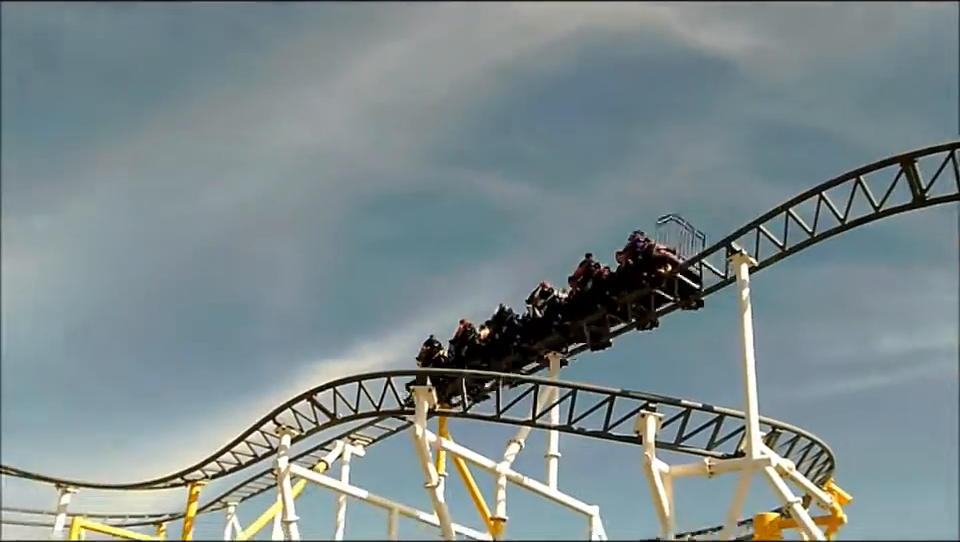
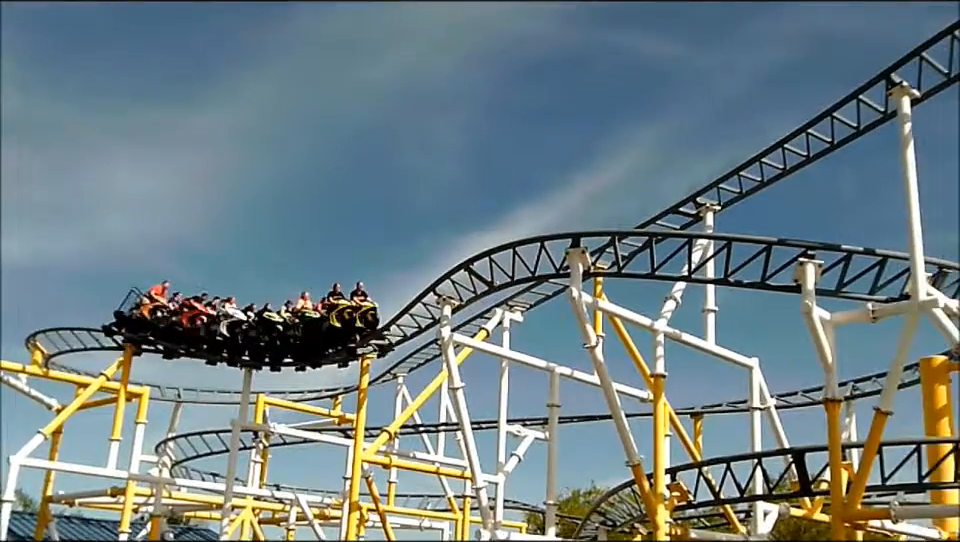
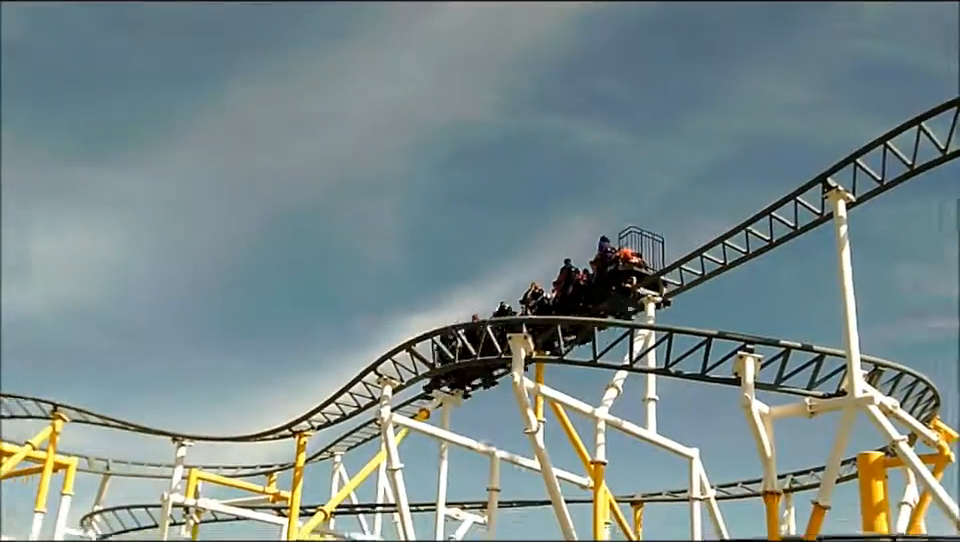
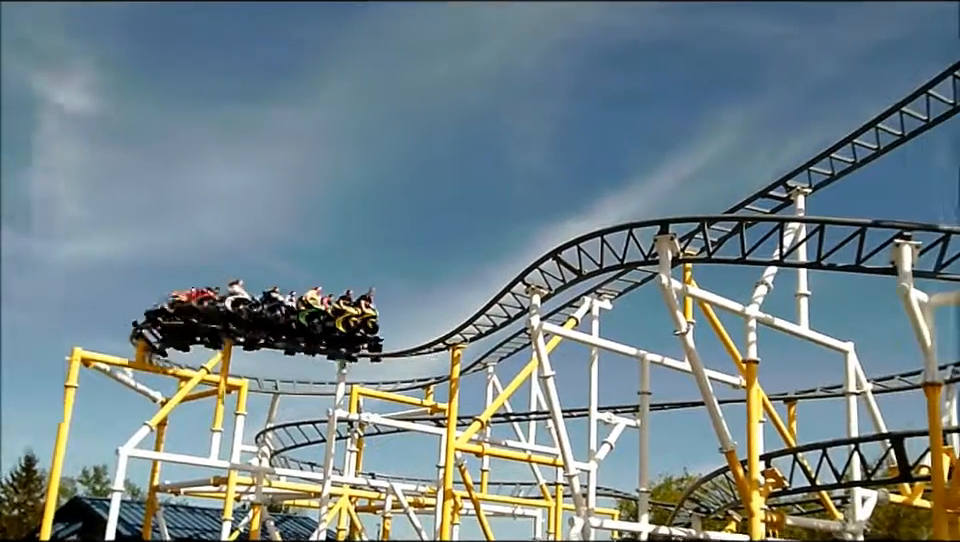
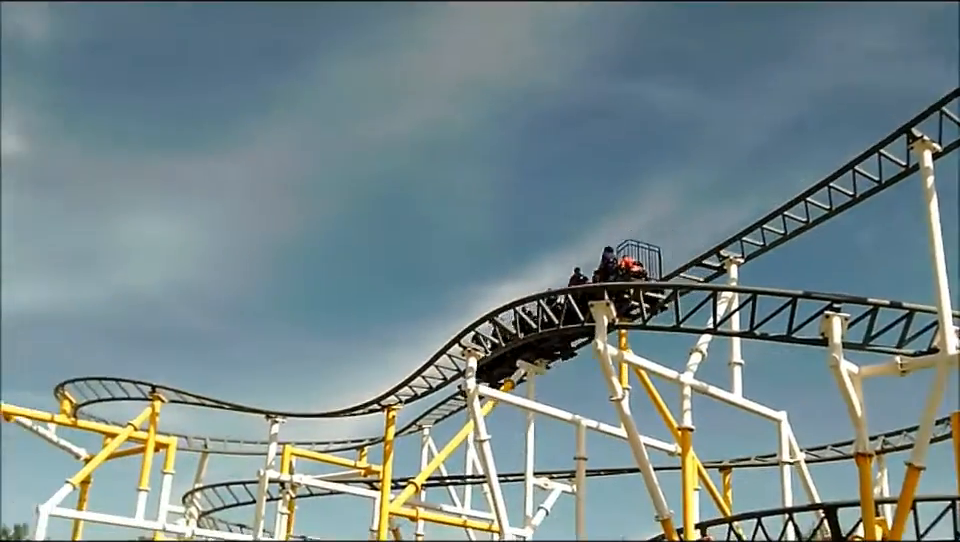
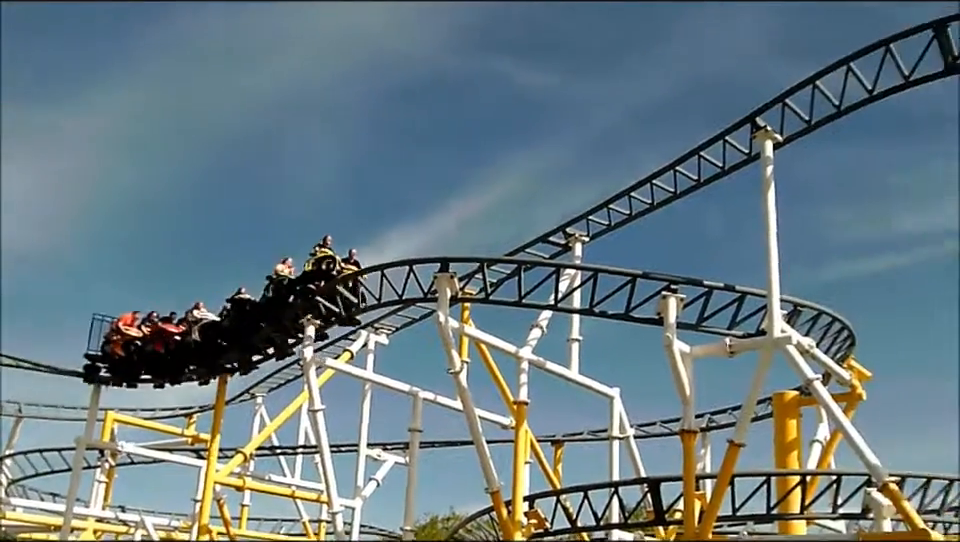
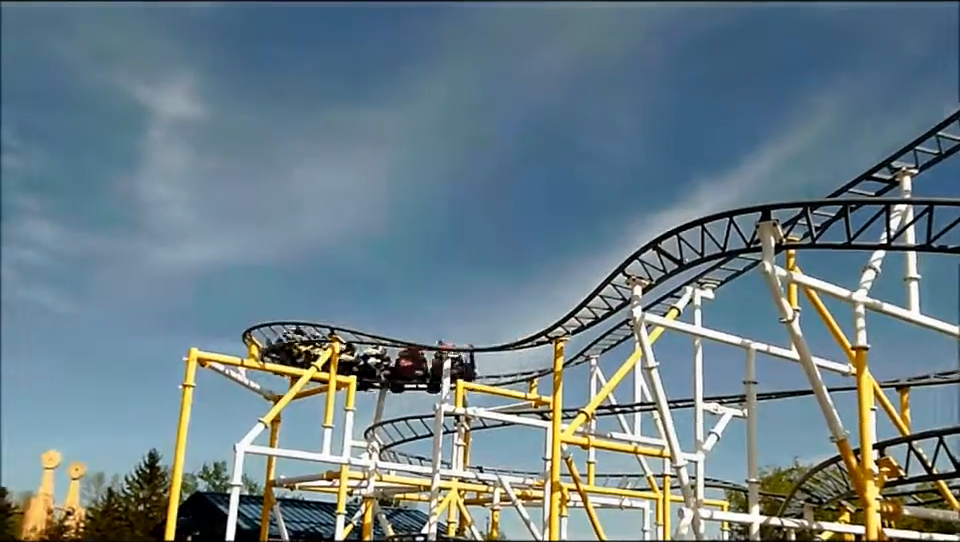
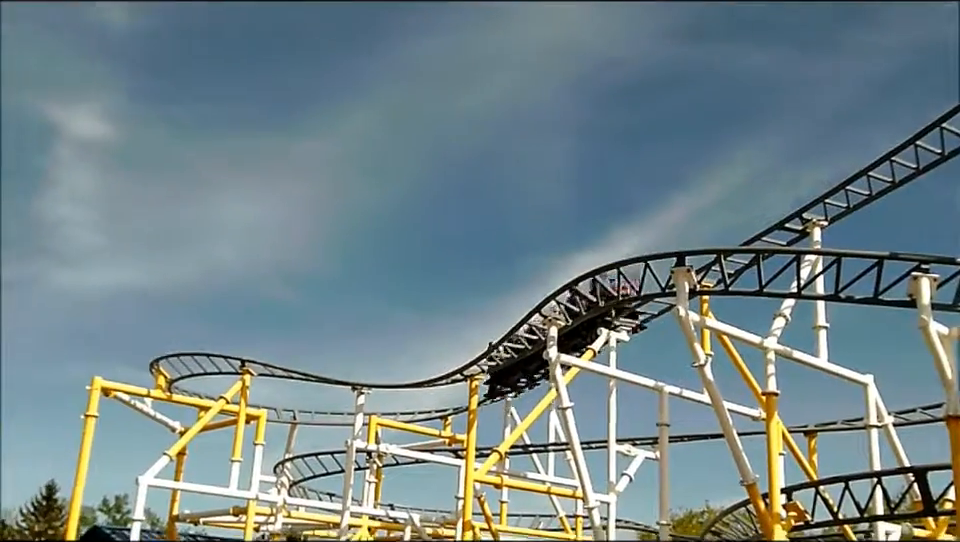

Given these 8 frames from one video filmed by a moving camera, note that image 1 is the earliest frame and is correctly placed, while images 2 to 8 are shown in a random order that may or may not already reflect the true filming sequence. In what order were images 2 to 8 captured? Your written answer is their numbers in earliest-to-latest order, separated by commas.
3, 5, 8, 7, 4, 2, 6
